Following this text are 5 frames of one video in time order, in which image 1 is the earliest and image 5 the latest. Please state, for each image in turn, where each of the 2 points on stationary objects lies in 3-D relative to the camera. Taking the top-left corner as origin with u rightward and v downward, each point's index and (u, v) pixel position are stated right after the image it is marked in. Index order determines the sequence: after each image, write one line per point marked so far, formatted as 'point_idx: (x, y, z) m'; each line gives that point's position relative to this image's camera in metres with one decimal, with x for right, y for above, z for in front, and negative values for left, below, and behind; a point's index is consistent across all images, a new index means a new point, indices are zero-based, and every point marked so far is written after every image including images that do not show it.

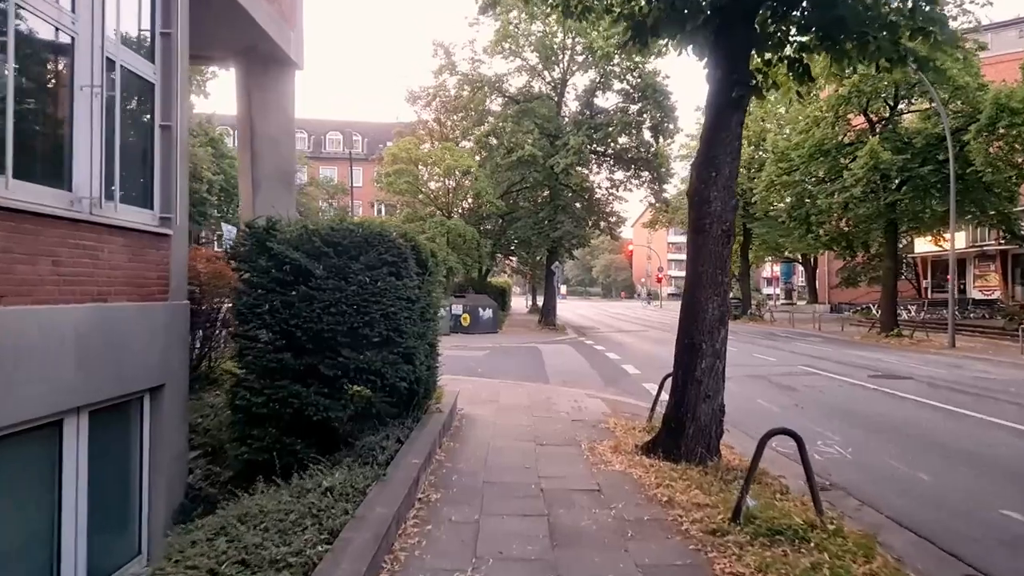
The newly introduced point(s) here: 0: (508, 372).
0: (-0.1, -2.2, +17.7) m
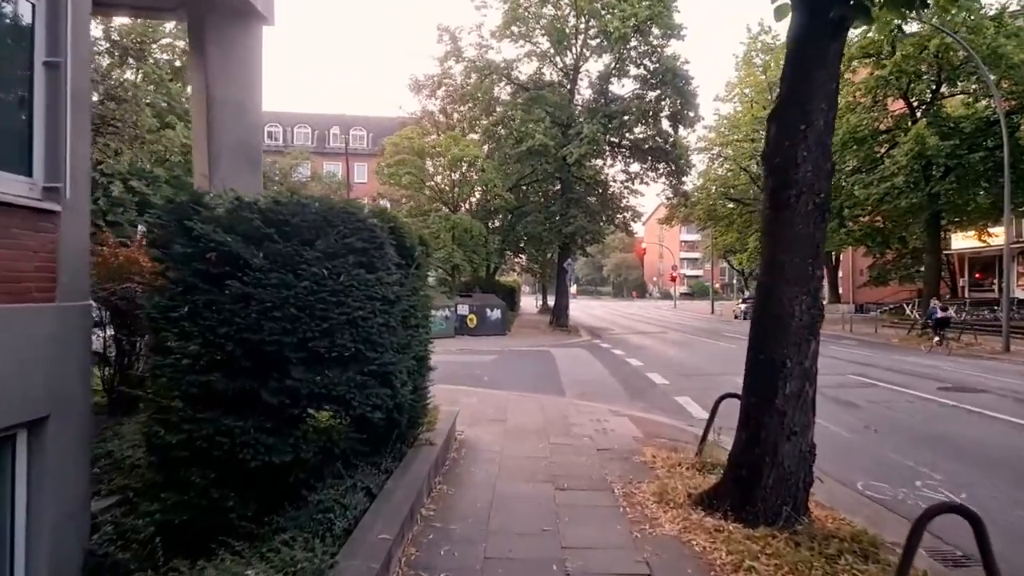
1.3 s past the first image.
0: (+0.1, -2.1, +15.6) m
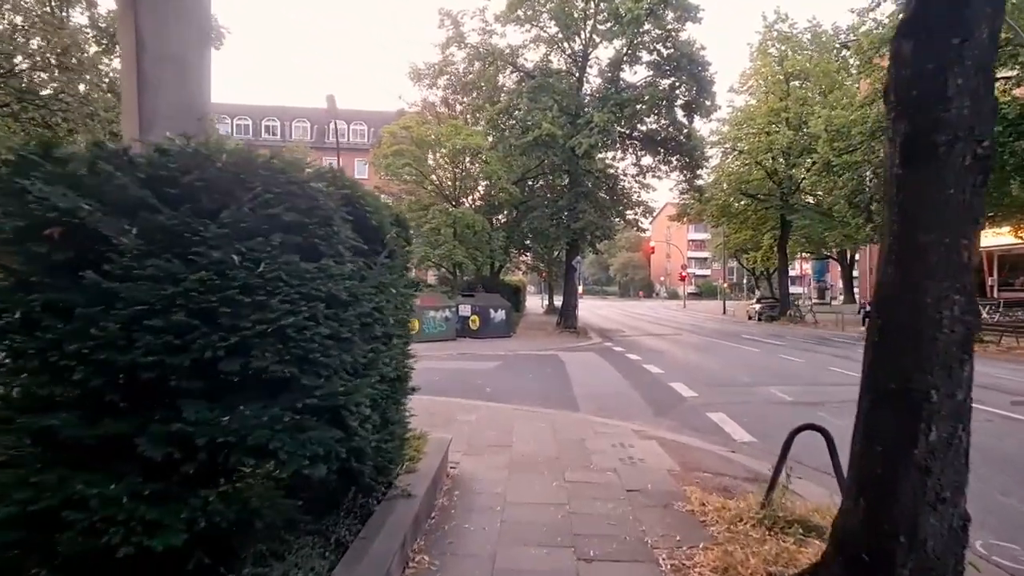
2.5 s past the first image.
0: (+0.3, -2.1, +13.8) m
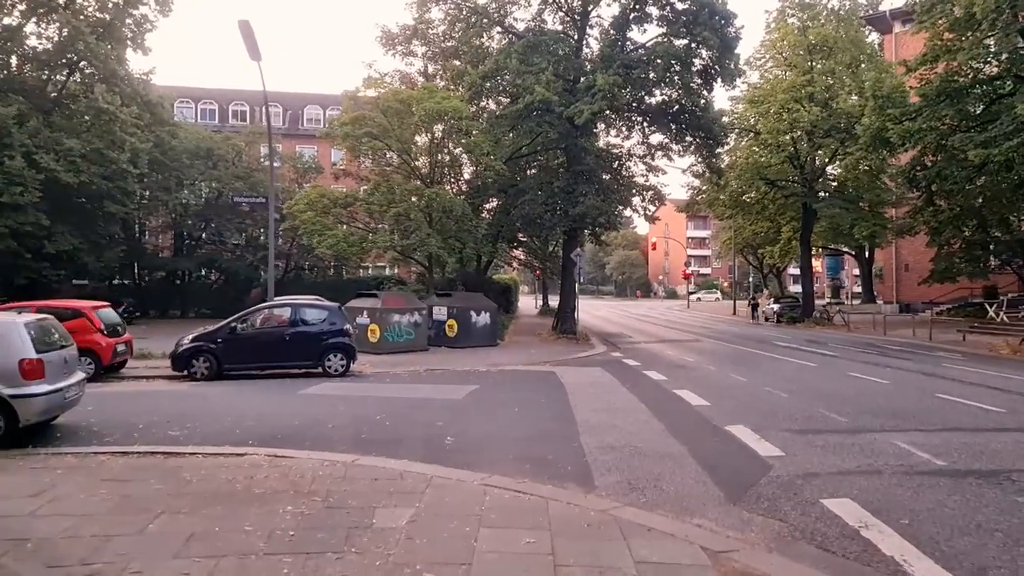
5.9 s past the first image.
0: (-0.1, -2.0, +8.8) m
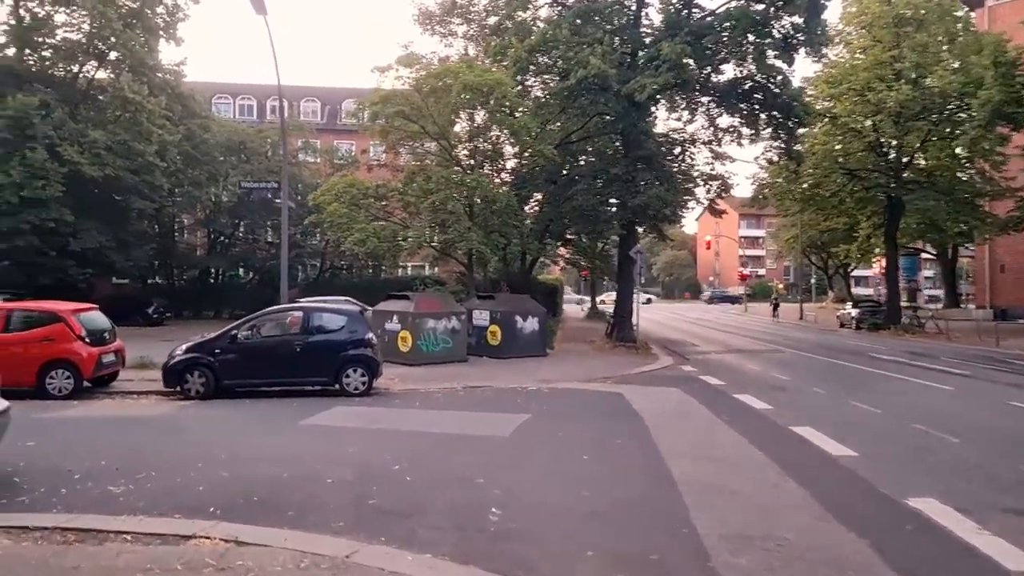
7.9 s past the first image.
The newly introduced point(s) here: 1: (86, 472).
0: (+0.6, -2.0, +5.9) m
1: (-4.7, -2.0, +7.6) m
